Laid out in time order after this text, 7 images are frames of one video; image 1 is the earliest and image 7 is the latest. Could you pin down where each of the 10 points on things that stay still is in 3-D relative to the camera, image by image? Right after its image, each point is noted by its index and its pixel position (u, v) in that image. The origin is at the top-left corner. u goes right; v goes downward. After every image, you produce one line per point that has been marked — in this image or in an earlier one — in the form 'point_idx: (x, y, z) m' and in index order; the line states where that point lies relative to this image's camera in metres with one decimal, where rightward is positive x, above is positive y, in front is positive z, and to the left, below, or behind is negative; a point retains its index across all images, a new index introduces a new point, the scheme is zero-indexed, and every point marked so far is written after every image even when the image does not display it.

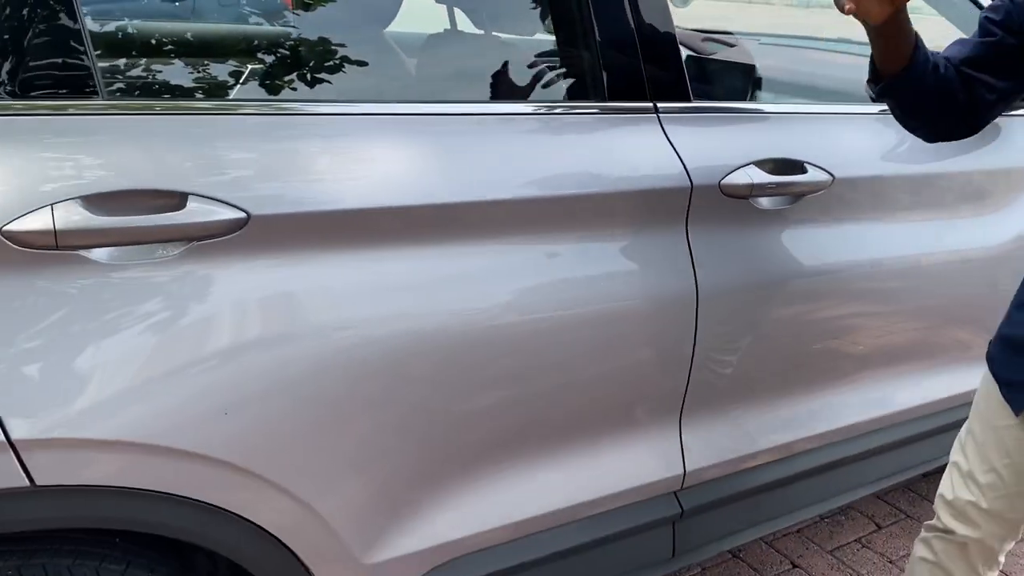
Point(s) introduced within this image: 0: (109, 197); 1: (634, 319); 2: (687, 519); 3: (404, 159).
0: (-0.5, +0.1, +1.1) m
1: (+0.2, -0.1, +1.5) m
2: (+0.3, -0.4, +1.7) m
3: (-0.2, +0.2, +1.3) m
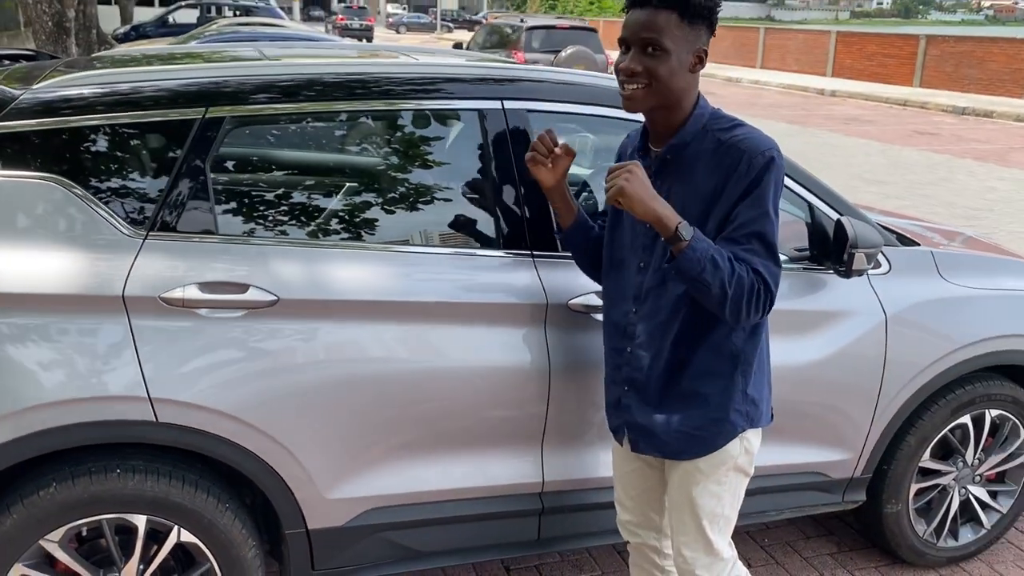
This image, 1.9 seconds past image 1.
0: (-0.7, 0.0, +2.2) m
1: (0.0, -0.2, +2.4) m
2: (+0.1, -0.6, +2.5) m
3: (-0.4, 0.0, +2.3) m
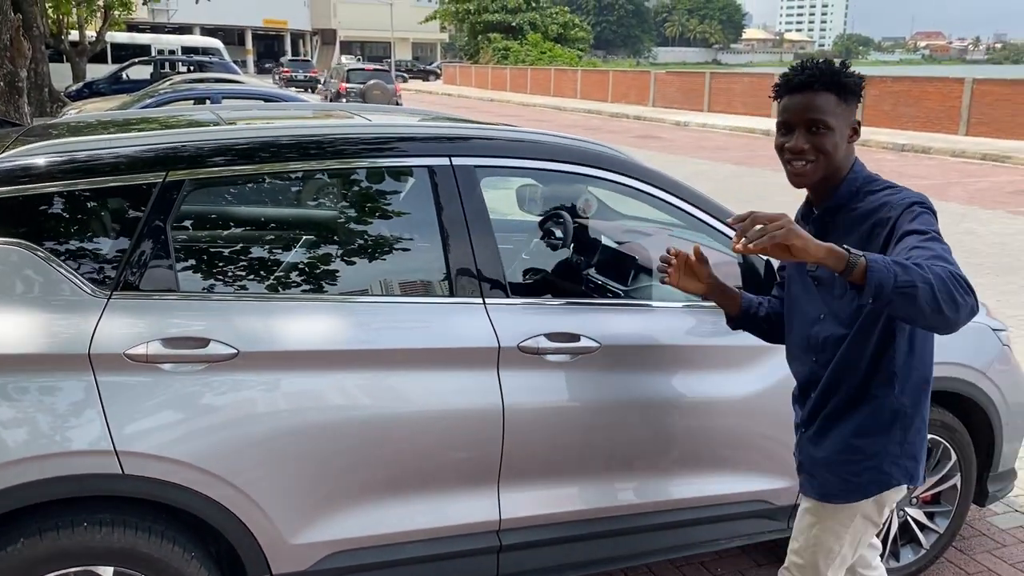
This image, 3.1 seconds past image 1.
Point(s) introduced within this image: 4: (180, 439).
0: (-0.9, -0.1, +2.3) m
1: (-0.1, -0.4, +2.5) m
2: (0.0, -0.8, +2.6) m
3: (-0.5, -0.1, +2.4) m
4: (-0.8, -0.4, +2.2) m
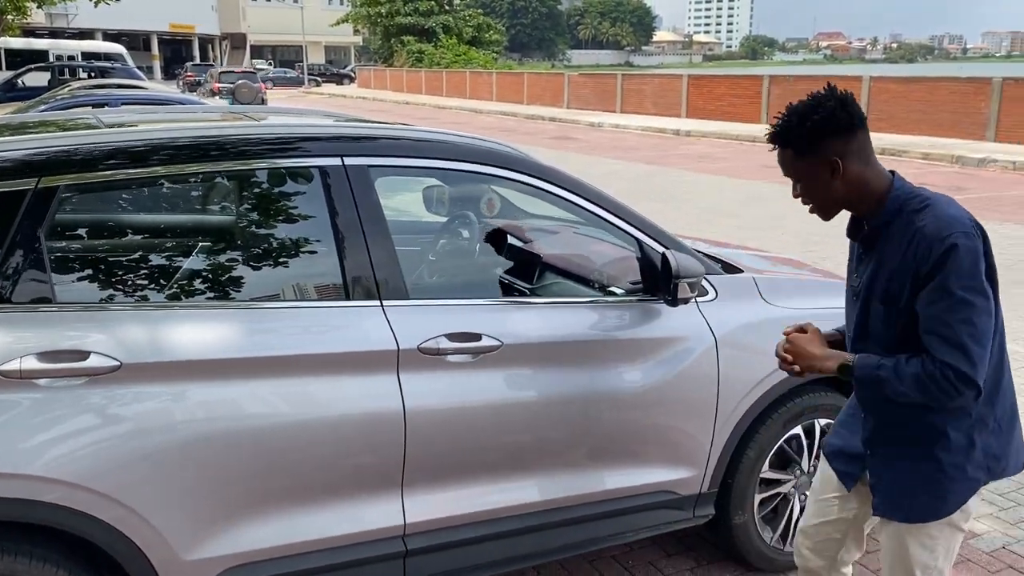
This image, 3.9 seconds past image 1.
0: (-1.1, -0.2, +2.2) m
1: (-0.4, -0.4, +2.5) m
2: (-0.3, -0.8, +2.6) m
3: (-0.8, -0.1, +2.4) m
4: (-1.1, -0.4, +2.1) m
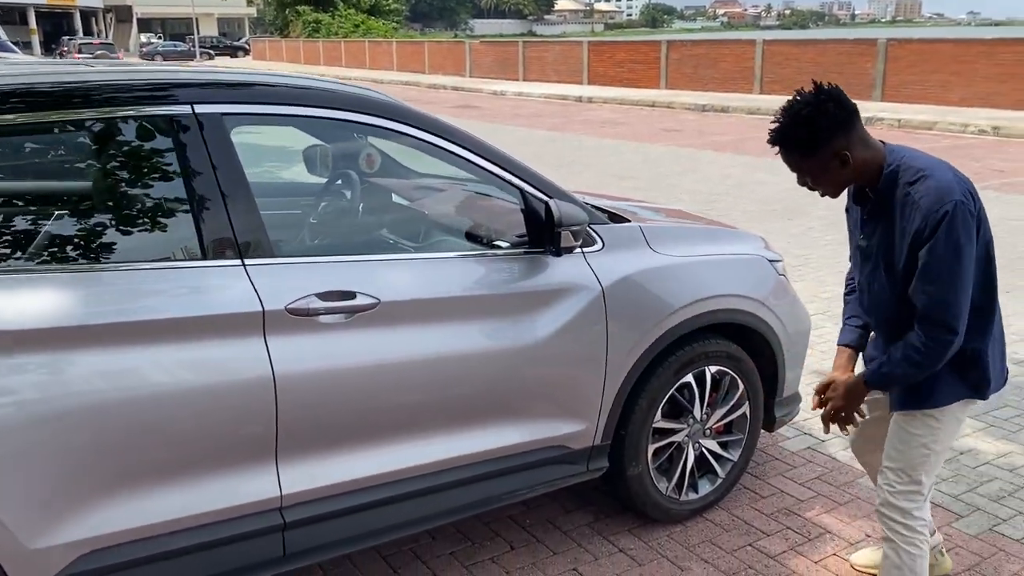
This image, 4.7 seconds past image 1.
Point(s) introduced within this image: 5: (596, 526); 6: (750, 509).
0: (-1.4, -0.1, +1.9) m
1: (-0.7, -0.3, +2.3) m
2: (-0.6, -0.7, +2.5) m
3: (-1.1, 0.0, +2.1) m
4: (-1.4, -0.3, +1.9) m
5: (+0.3, -0.9, +3.3) m
6: (+0.9, -0.9, +3.4) m
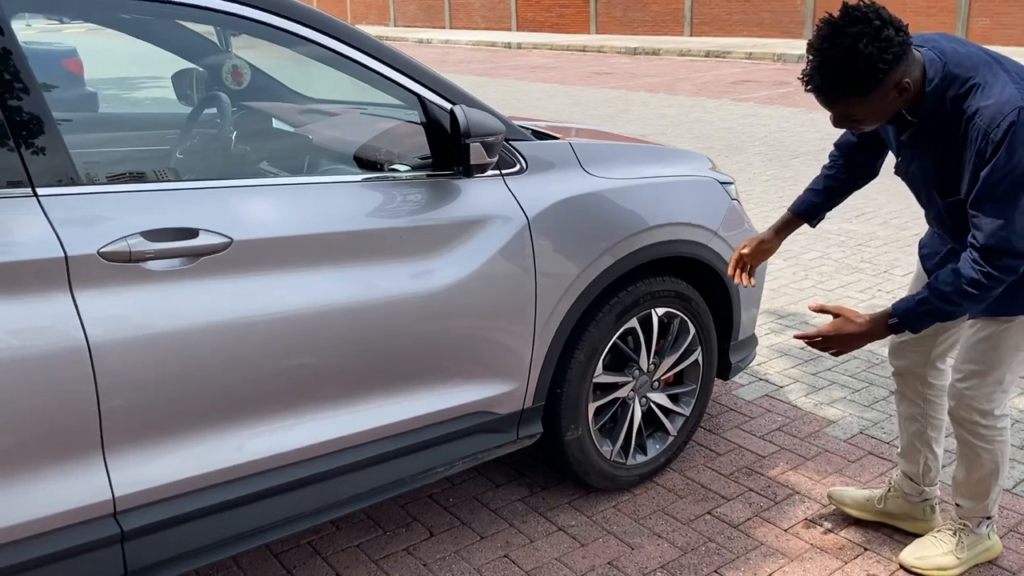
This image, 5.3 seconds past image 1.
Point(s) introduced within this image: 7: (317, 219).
0: (-1.6, 0.0, +1.3) m
1: (-0.9, -0.2, +1.7) m
2: (-0.8, -0.5, +1.9) m
3: (-1.3, +0.1, +1.5) m
4: (-1.5, -0.3, +1.3) m
5: (+0.1, -0.7, +2.8) m
6: (+0.7, -0.6, +3.0) m
7: (-0.5, +0.2, +2.1) m
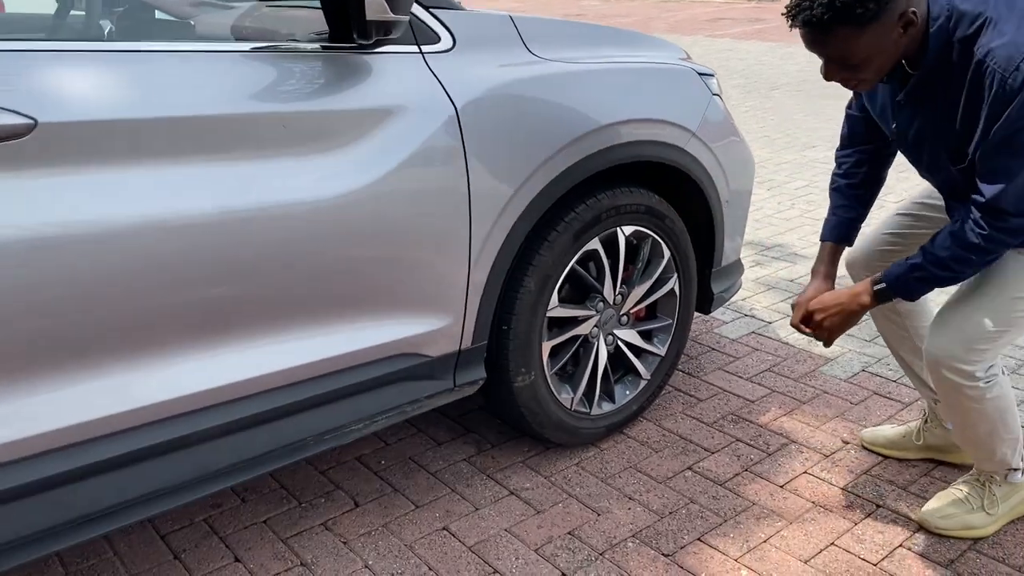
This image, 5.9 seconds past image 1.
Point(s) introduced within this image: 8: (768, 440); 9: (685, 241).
0: (-1.7, +0.1, +0.7) m
1: (-1.1, 0.0, +1.2) m
2: (-0.9, -0.4, +1.4) m
3: (-1.4, +0.2, +1.0) m
4: (-1.7, -0.2, +0.8) m
5: (-0.1, -0.5, +2.4) m
6: (+0.5, -0.4, +2.5) m
7: (-0.6, +0.3, +1.6) m
8: (+0.7, -0.4, +2.4) m
9: (+0.5, +0.1, +2.5) m
